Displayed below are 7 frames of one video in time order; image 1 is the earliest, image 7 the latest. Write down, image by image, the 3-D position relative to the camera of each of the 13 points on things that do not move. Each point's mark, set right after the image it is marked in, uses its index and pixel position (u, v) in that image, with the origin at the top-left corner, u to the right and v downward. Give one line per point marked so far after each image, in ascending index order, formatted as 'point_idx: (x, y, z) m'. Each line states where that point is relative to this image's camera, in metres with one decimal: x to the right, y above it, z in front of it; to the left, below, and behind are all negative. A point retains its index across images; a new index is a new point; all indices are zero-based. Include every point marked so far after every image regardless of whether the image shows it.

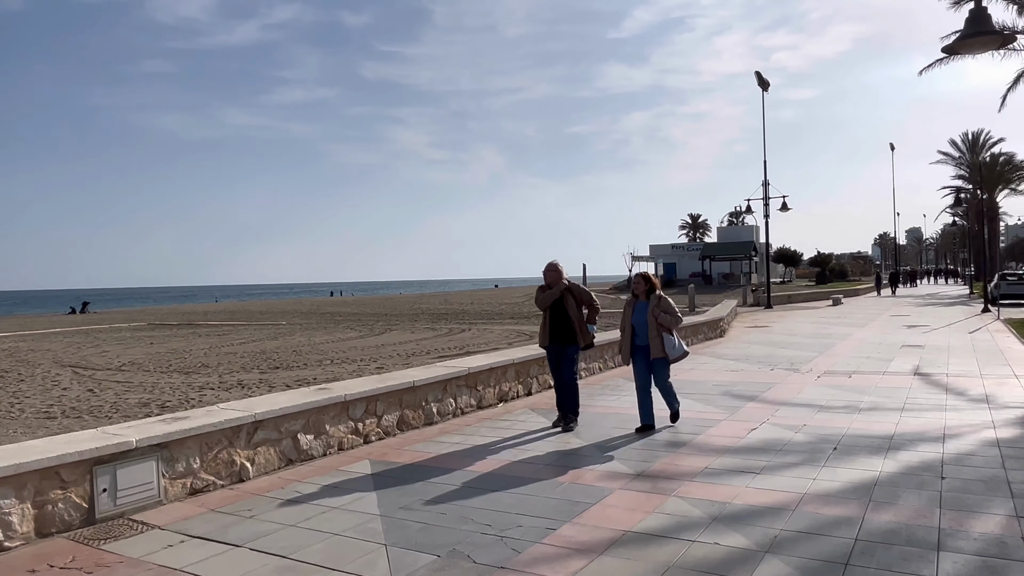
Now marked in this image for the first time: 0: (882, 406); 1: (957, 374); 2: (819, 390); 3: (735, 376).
0: (+4.6, -1.5, +9.1) m
1: (+6.9, -1.3, +11.4) m
2: (+4.4, -1.5, +10.6) m
3: (+3.7, -1.5, +12.3) m
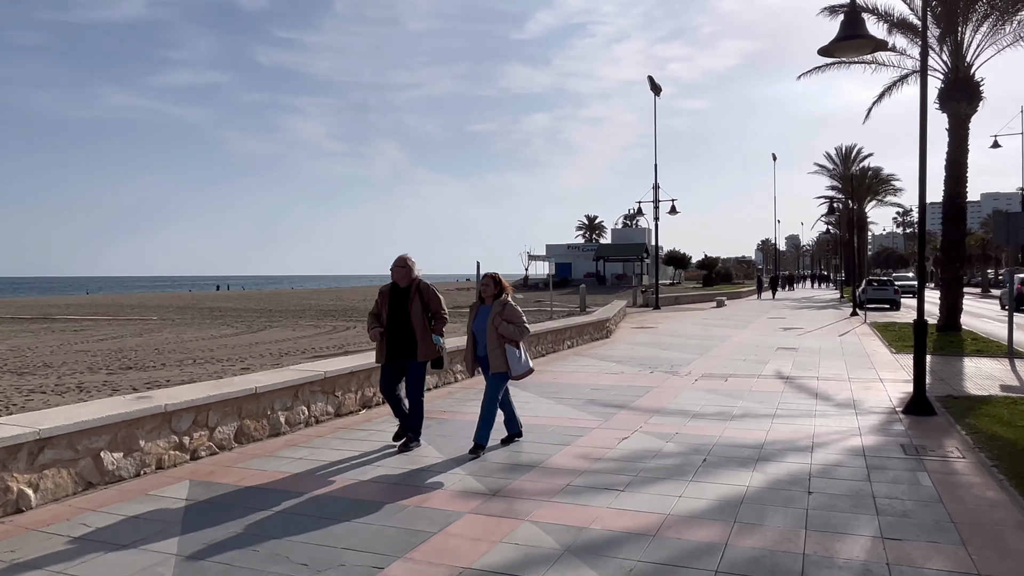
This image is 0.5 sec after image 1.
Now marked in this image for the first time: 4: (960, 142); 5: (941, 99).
0: (+3.0, -1.5, +8.9) m
1: (+5.0, -1.4, +11.6) m
2: (+2.6, -1.5, +10.4) m
3: (+1.7, -1.5, +12.0) m
4: (+11.7, +3.8, +19.1) m
5: (+11.3, +4.9, +19.2) m
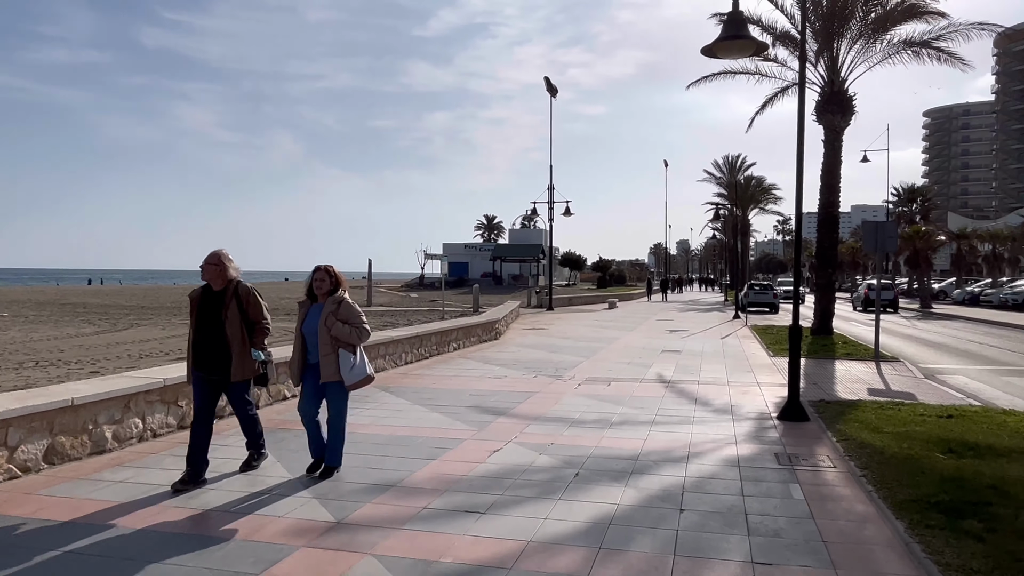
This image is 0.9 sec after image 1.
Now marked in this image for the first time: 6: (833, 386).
0: (+1.4, -1.5, +8.7) m
1: (+3.1, -1.5, +11.5) m
2: (+0.9, -1.5, +10.0) m
3: (-0.3, -1.5, +11.5) m
4: (+8.8, +3.6, +19.9) m
5: (+8.3, +4.8, +20.0) m
6: (+4.9, -1.5, +11.1) m
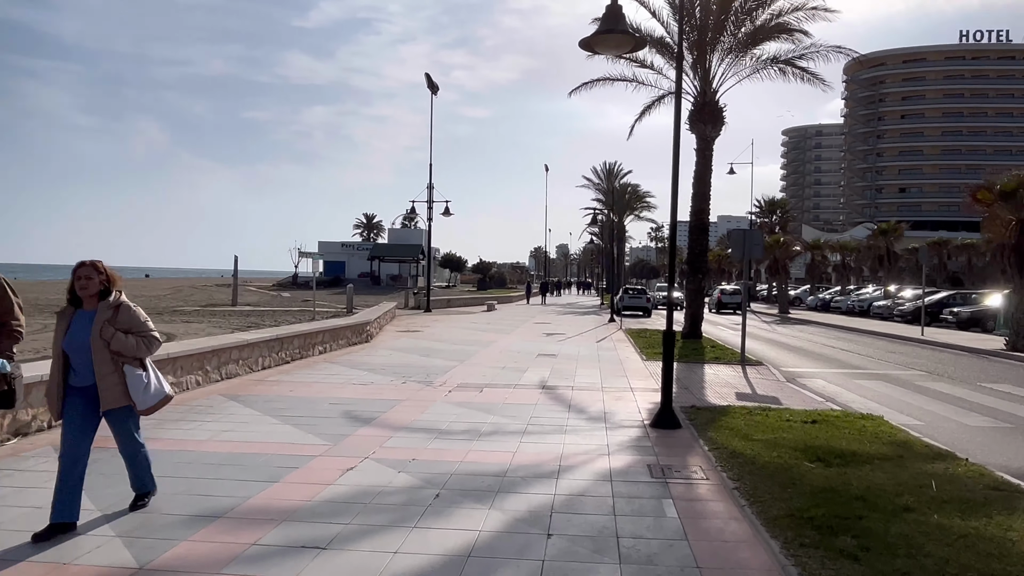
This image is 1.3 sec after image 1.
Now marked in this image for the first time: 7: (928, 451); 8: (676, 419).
0: (-0.1, -1.6, +8.2) m
1: (+1.1, -1.5, +11.3) m
2: (-0.9, -1.5, +9.4) m
3: (-2.2, -1.5, +10.7) m
4: (+5.4, +3.5, +20.5) m
5: (+5.0, +4.7, +20.5) m
6: (+2.9, -1.6, +11.1) m
7: (+4.0, -1.6, +7.0) m
8: (+1.8, -1.5, +8.2) m
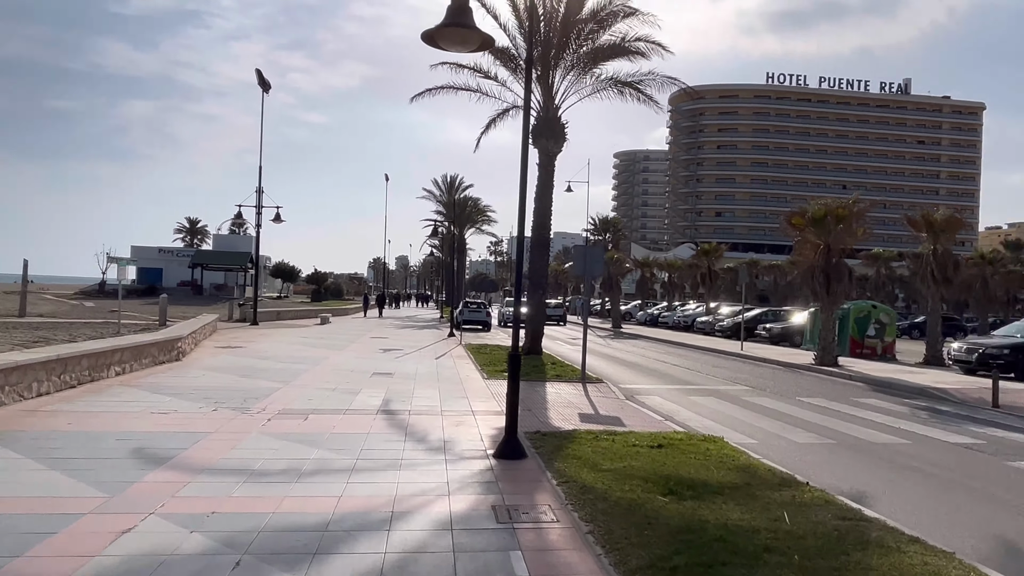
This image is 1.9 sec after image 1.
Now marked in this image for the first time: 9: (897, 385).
0: (-1.8, -1.7, +7.1) m
1: (-1.3, -1.7, +10.4) m
2: (-2.8, -1.7, +8.2) m
3: (-4.4, -1.7, +9.1) m
4: (+1.0, +3.1, +20.4) m
5: (+0.6, +4.2, +20.4) m
6: (+0.5, -1.8, +10.7) m
7: (+2.5, -1.8, +6.9) m
8: (+0.1, -1.7, +7.6) m
9: (+8.7, -2.2, +16.5) m
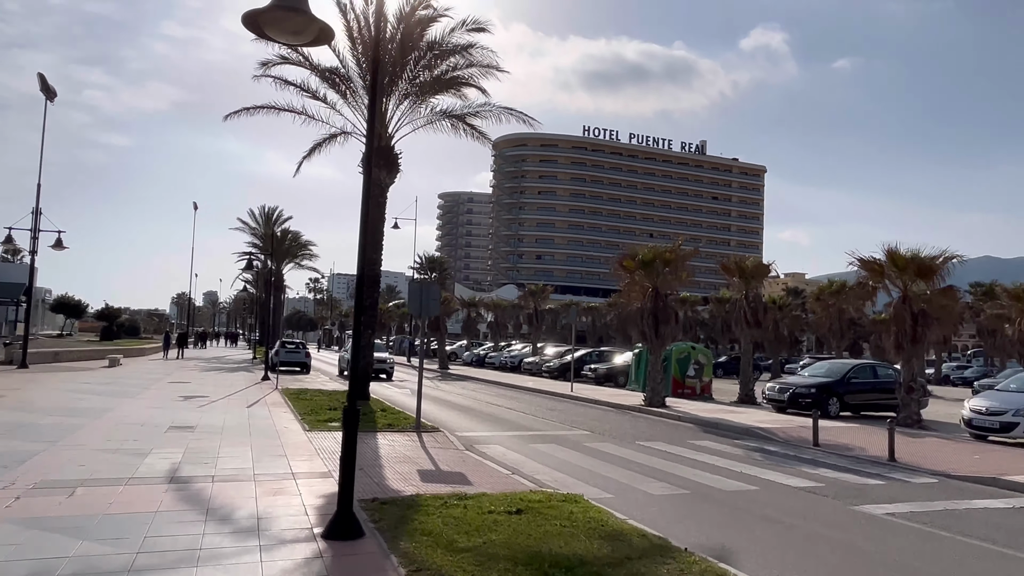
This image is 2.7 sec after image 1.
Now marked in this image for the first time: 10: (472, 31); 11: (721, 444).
0: (-3.0, -2.0, +5.3) m
1: (-3.4, -2.2, +8.6) m
2: (-4.3, -2.0, +6.1) m
3: (-6.0, -2.0, +6.6) m
4: (-3.5, +2.0, +19.1) m
5: (-3.8, +3.2, +19.0) m
6: (-1.7, -2.3, +9.3) m
7: (+1.1, -2.1, +6.1) m
8: (-1.3, -2.0, +6.2) m
9: (+4.9, -3.2, +16.8) m
10: (-1.0, +6.5, +18.5) m
11: (+4.1, -3.1, +14.5) m
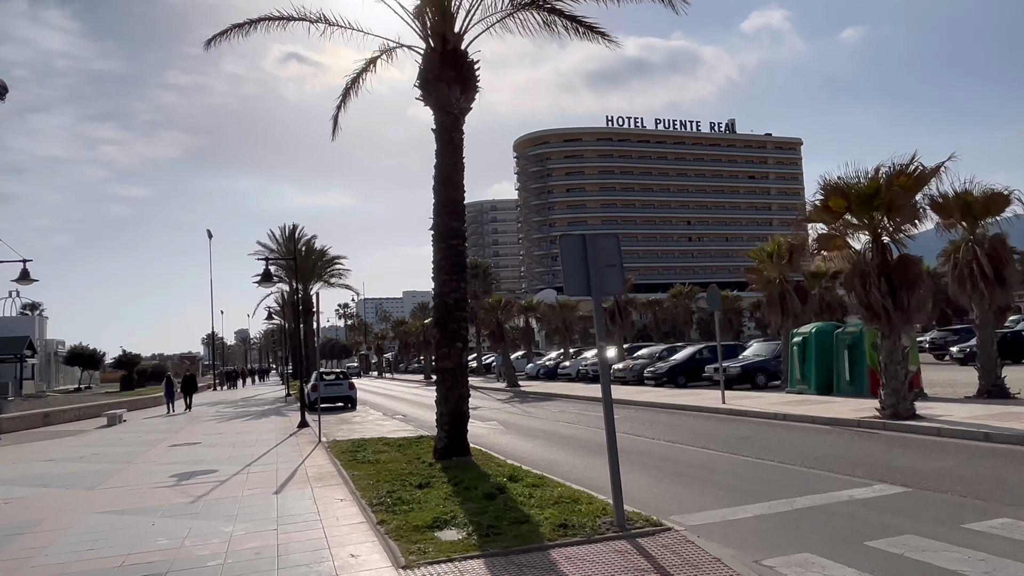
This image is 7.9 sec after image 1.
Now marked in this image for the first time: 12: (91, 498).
0: (-0.6, -1.6, -1.7) m
1: (-0.8, -1.9, +1.6) m
2: (-1.8, -1.8, -0.9) m
3: (-3.6, -1.9, -0.3) m
4: (-1.0, +2.2, +12.2) m
5: (-1.5, +3.4, +12.1) m
6: (+0.9, -1.8, +2.3) m
7: (+3.6, -1.3, -1.0) m
8: (+1.1, -1.4, -0.8) m
9: (+7.8, -2.1, +9.5) m
10: (+1.0, +7.0, +11.5) m
11: (+6.9, -2.0, +7.2) m
12: (-6.1, -3.0, +10.3) m
